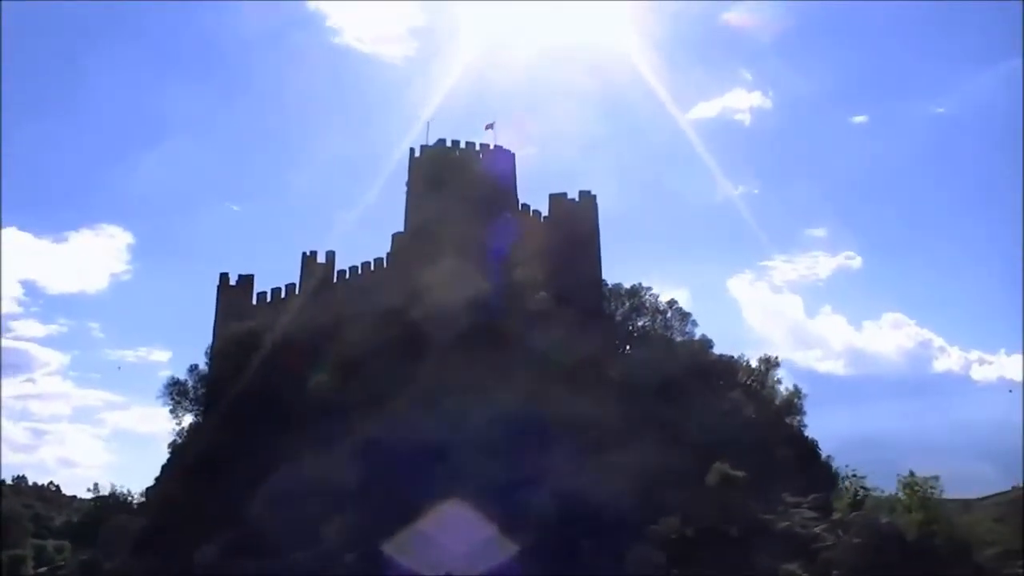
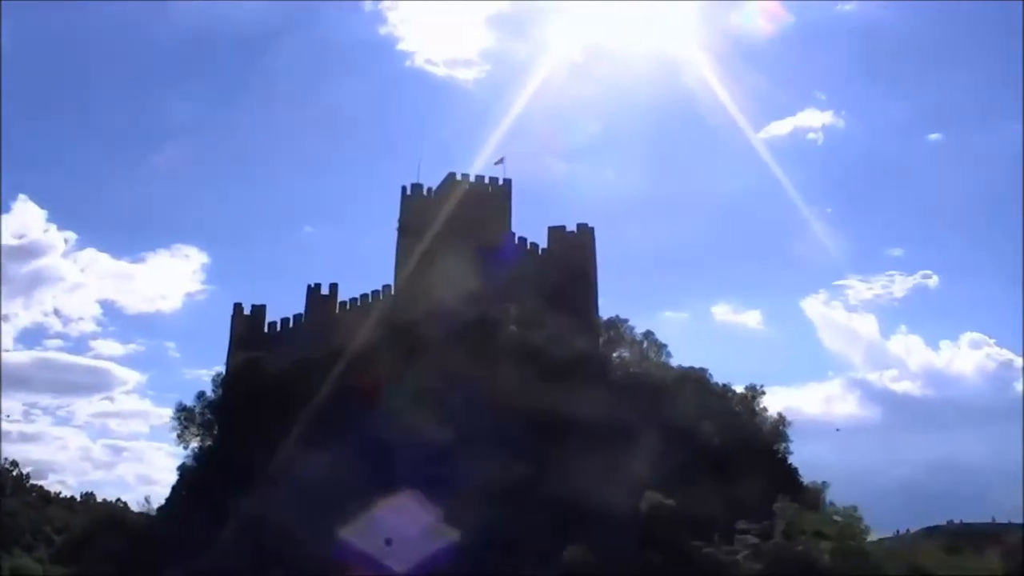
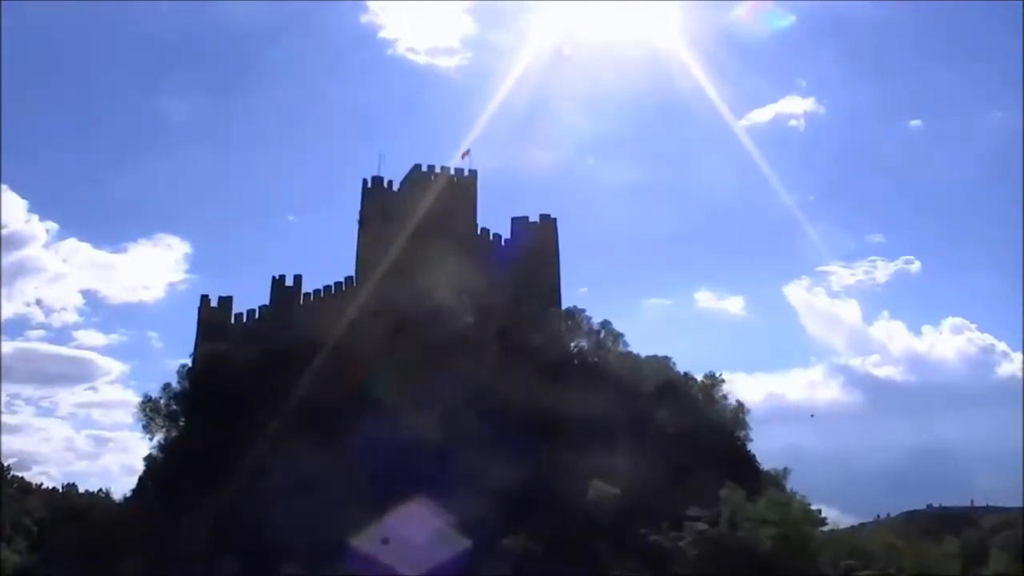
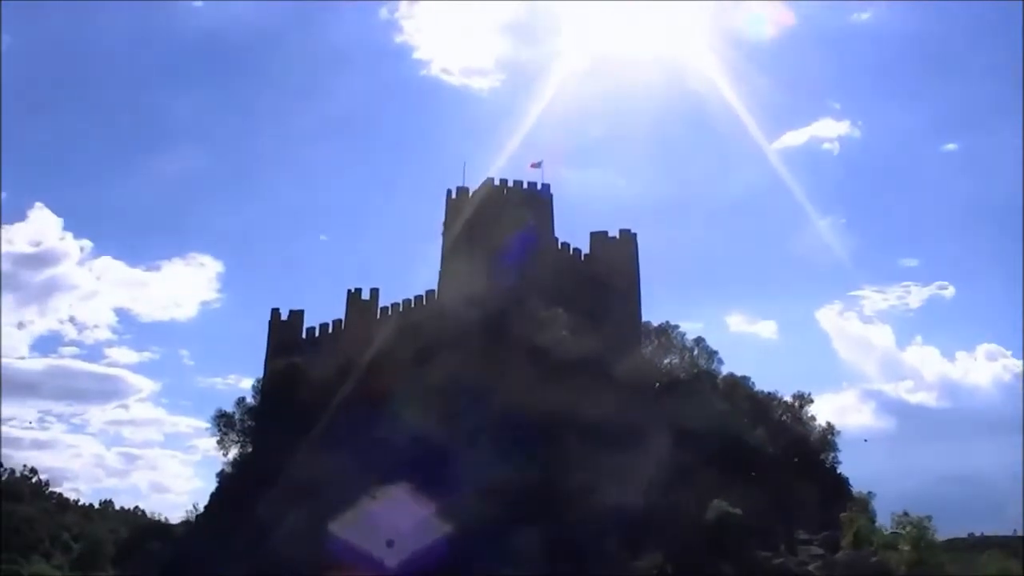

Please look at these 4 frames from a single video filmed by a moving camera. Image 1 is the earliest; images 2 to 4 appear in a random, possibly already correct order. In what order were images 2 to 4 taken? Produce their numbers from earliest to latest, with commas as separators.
4, 2, 3
